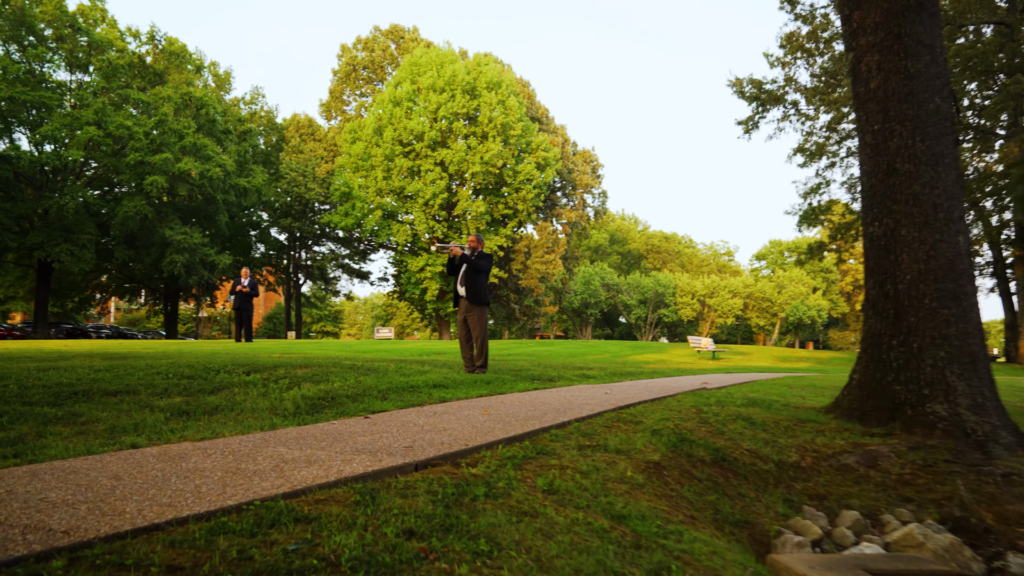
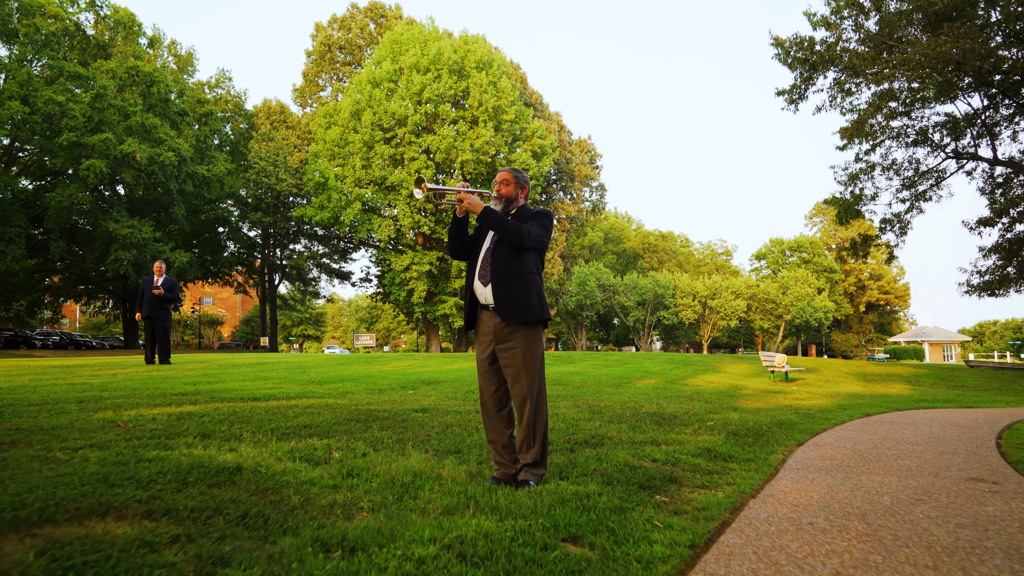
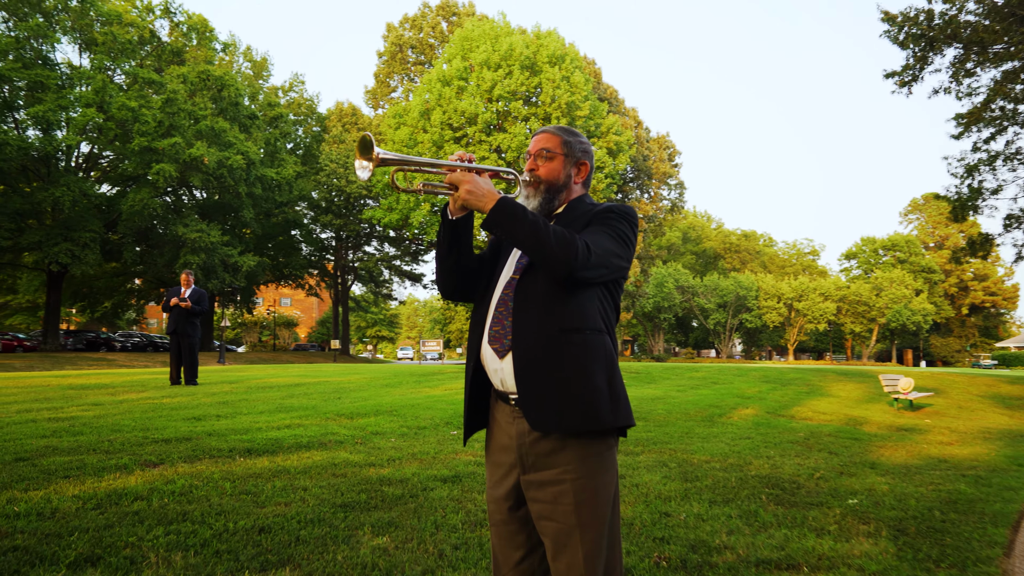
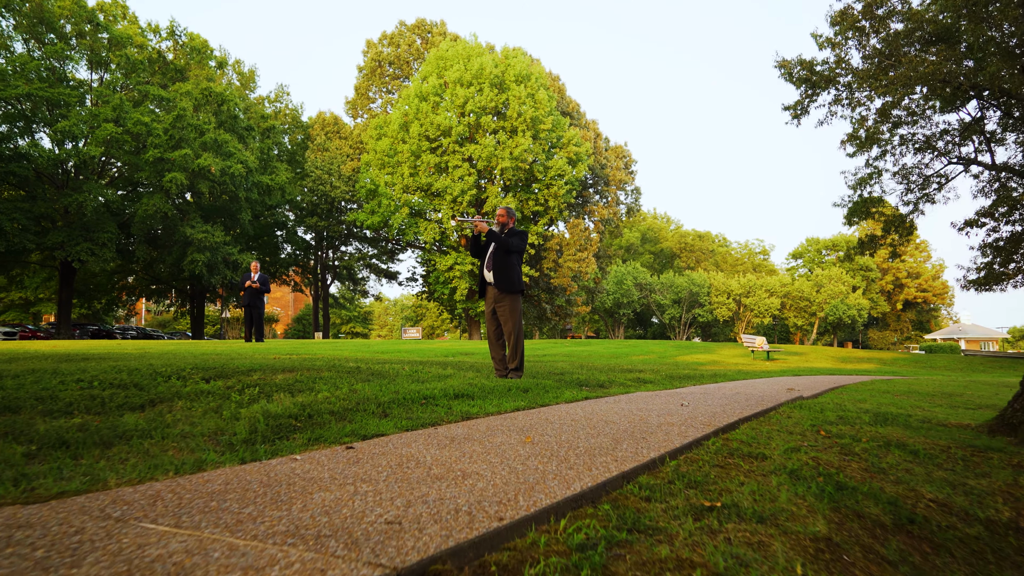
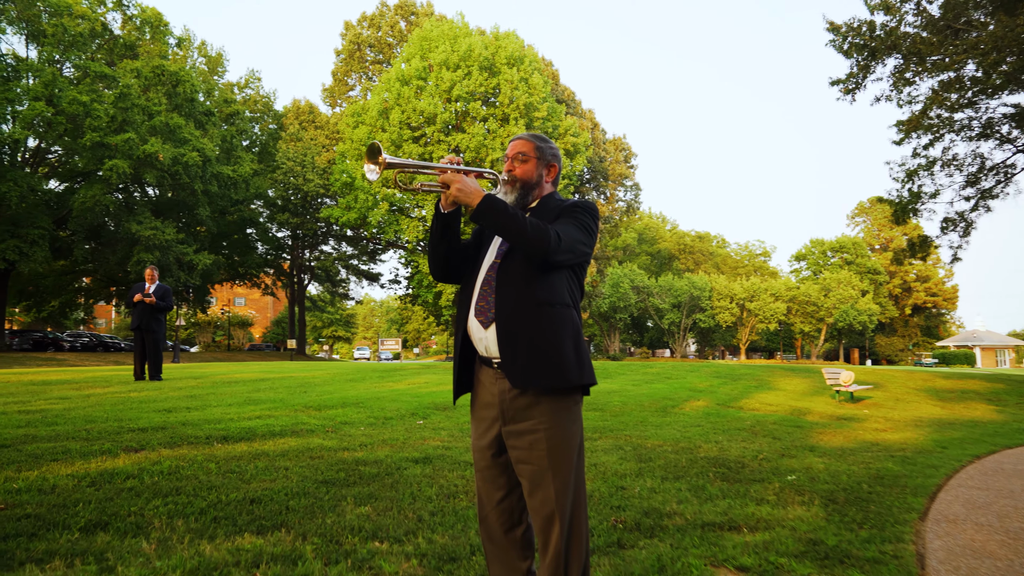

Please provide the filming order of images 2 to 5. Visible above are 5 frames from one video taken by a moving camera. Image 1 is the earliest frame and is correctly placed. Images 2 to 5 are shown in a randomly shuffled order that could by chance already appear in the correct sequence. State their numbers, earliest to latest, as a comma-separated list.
4, 2, 5, 3
